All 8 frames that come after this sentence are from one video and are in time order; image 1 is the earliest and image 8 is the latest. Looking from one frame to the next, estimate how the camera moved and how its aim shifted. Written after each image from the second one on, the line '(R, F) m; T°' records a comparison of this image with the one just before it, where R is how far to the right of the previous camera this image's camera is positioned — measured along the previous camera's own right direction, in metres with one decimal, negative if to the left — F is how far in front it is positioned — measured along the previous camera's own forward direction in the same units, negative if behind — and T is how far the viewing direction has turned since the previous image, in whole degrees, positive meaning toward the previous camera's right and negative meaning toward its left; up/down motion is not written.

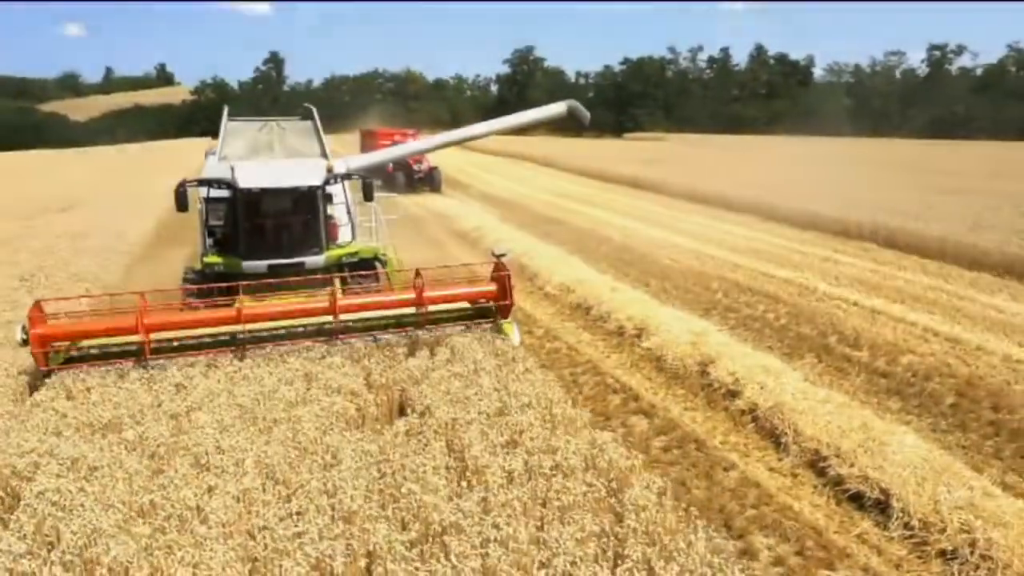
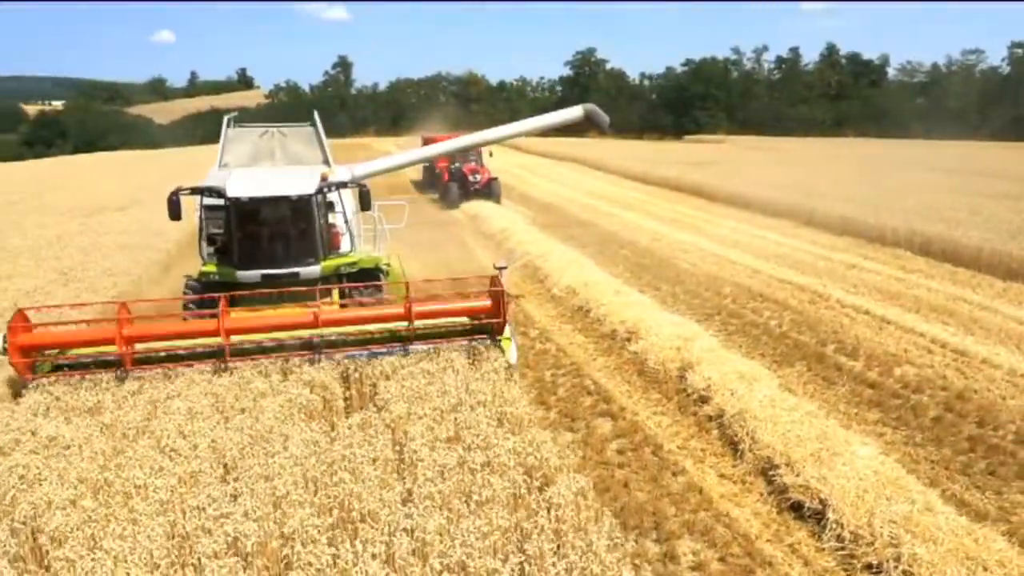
(+1.1, -0.1) m; -5°
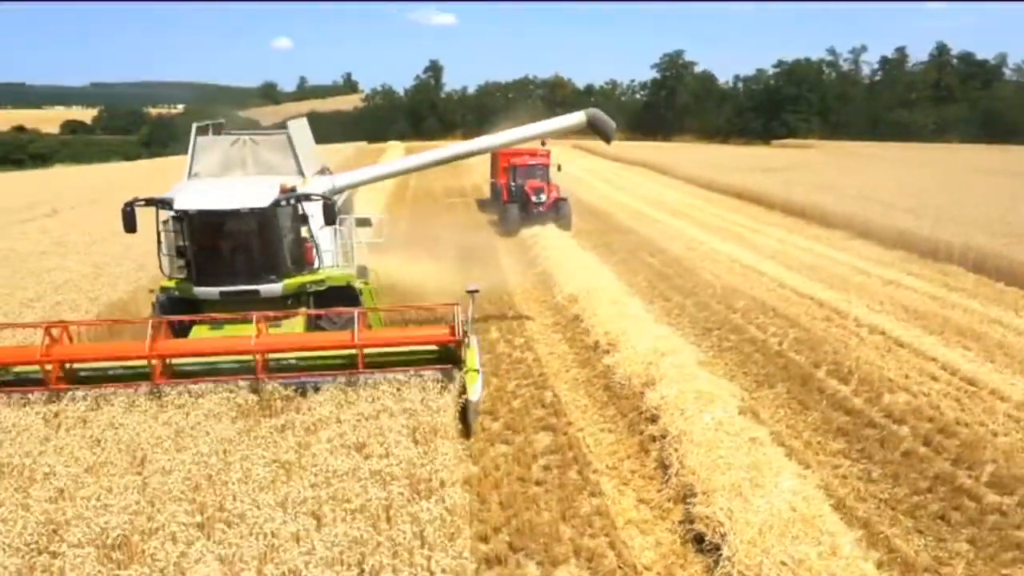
(+1.6, +0.2) m; -8°
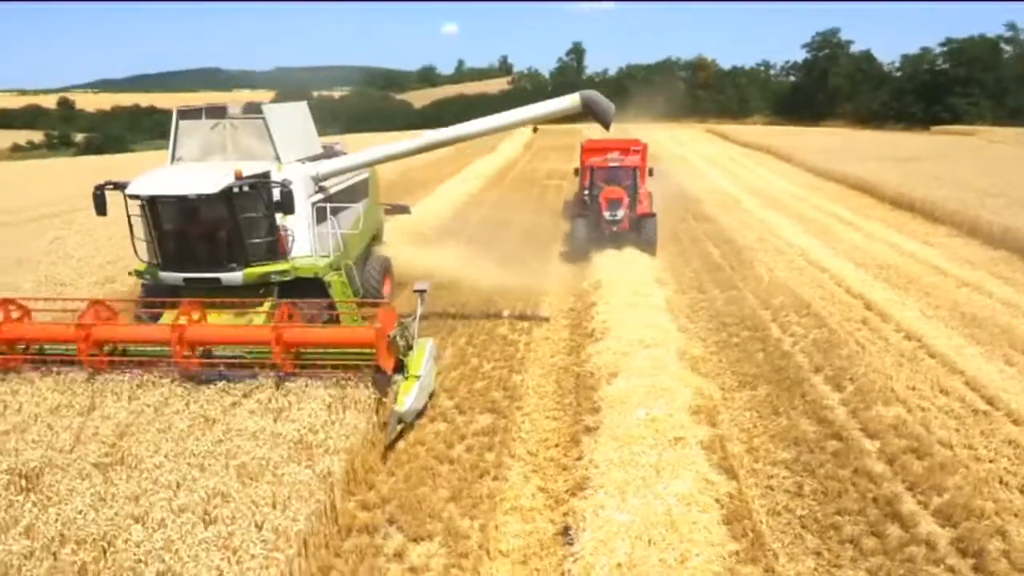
(+2.1, +0.2) m; -12°
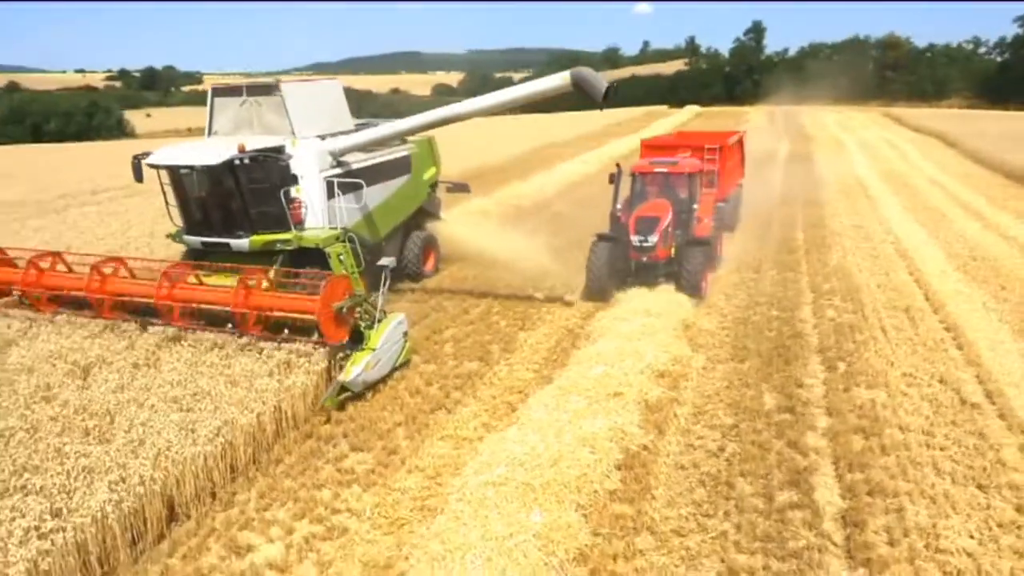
(+2.1, -0.5) m; -14°
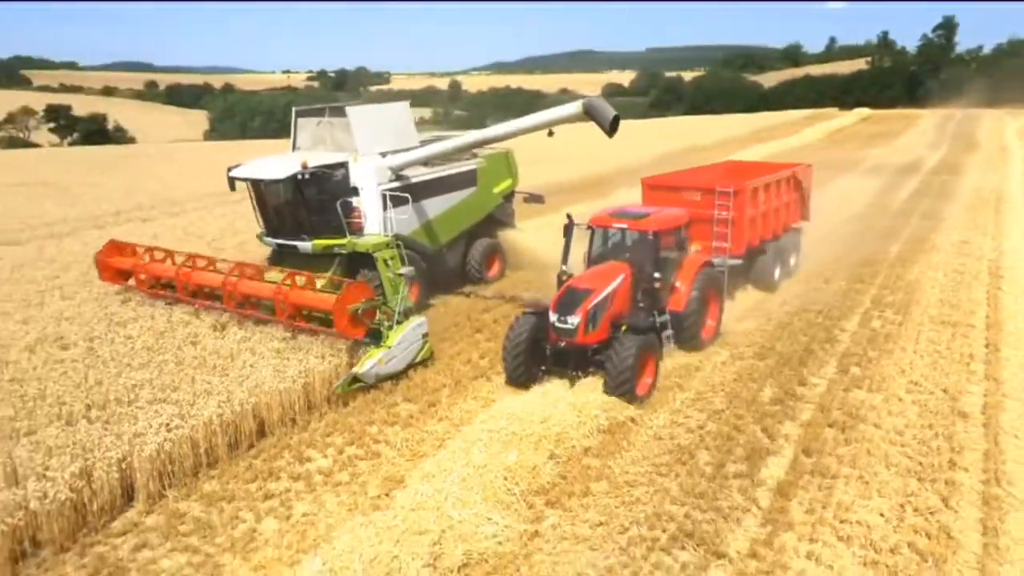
(+1.5, -1.3) m; -13°
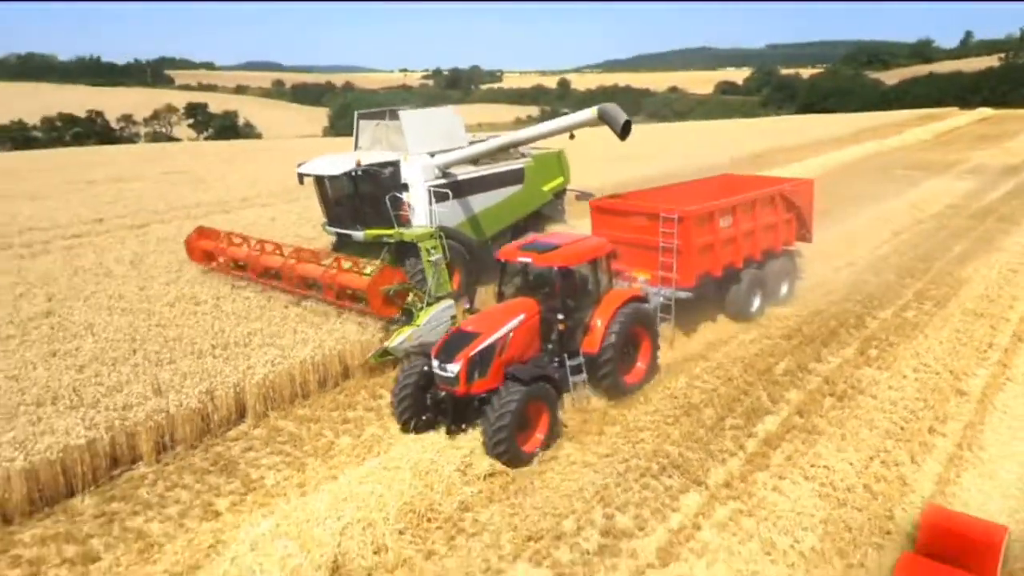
(+0.8, -1.3) m; -8°
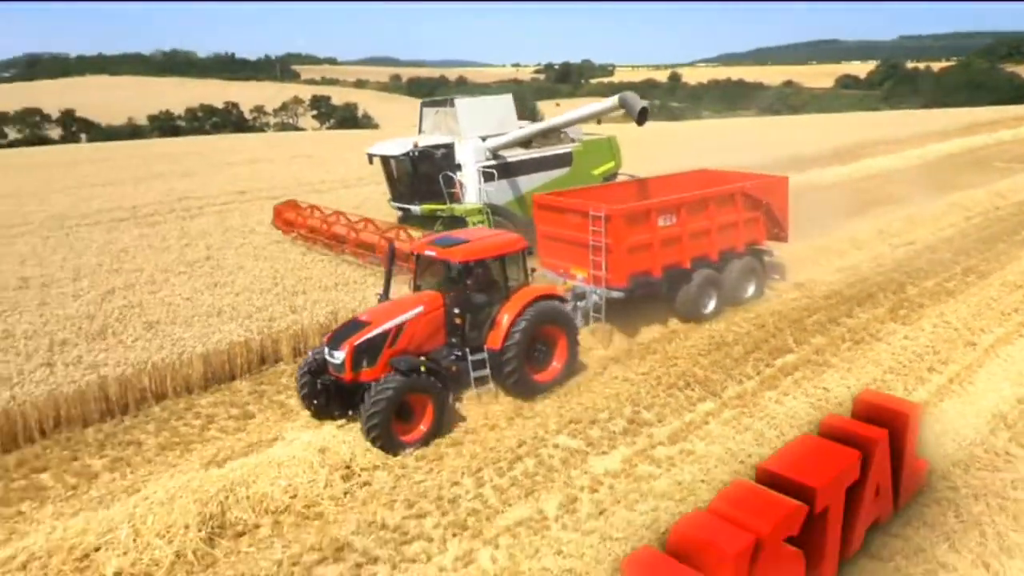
(+0.6, -1.8) m; -8°
